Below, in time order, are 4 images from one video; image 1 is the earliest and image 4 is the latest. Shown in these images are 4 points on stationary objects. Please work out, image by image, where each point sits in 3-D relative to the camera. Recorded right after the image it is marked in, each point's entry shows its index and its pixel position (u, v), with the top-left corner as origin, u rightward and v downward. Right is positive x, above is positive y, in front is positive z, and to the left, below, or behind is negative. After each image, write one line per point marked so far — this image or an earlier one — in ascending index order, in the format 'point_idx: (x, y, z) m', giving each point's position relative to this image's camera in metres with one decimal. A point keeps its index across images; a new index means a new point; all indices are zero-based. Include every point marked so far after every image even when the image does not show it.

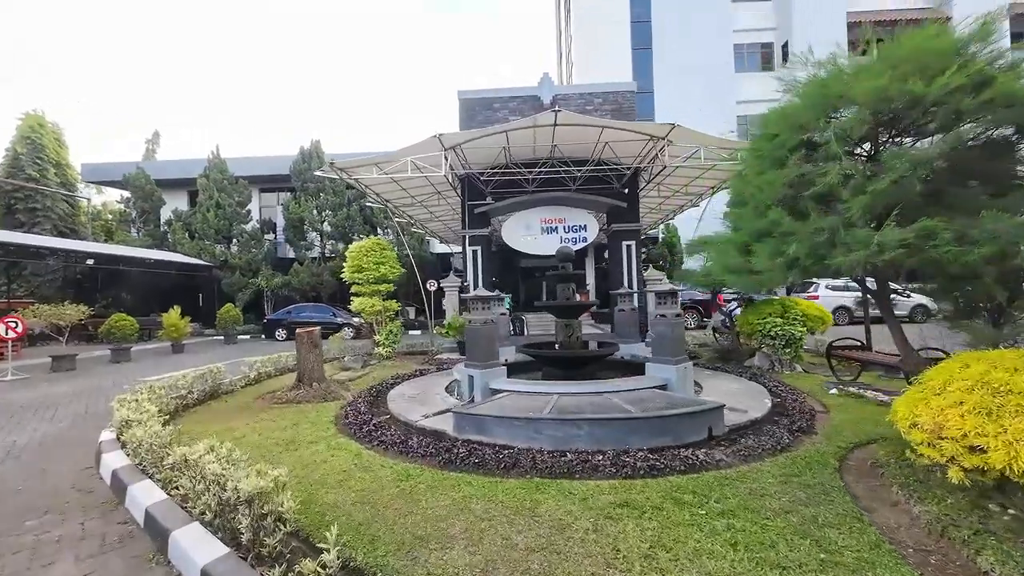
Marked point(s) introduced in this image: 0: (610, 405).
0: (+1.2, -1.4, +5.2) m
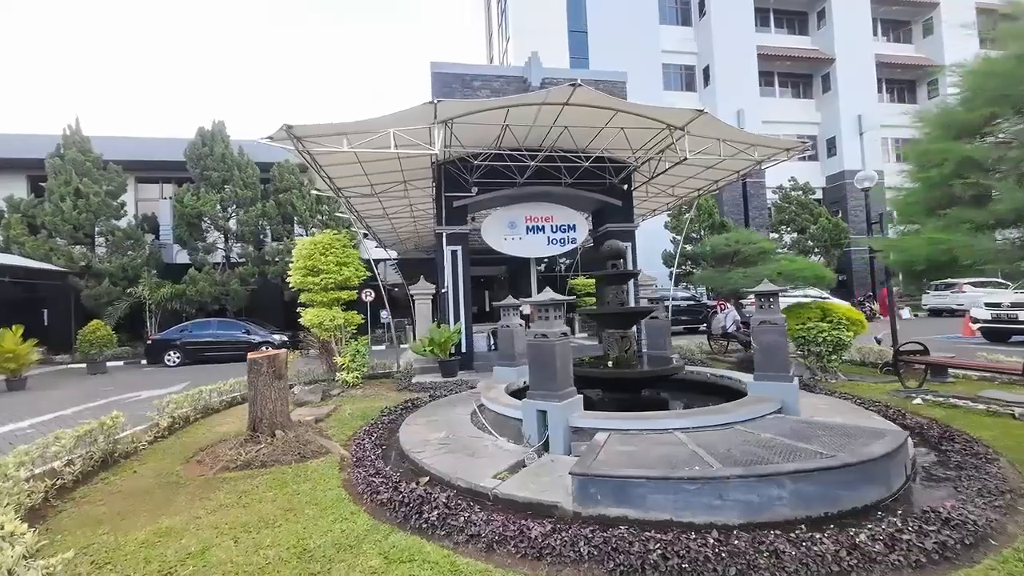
0: (+2.3, -1.4, +3.8) m
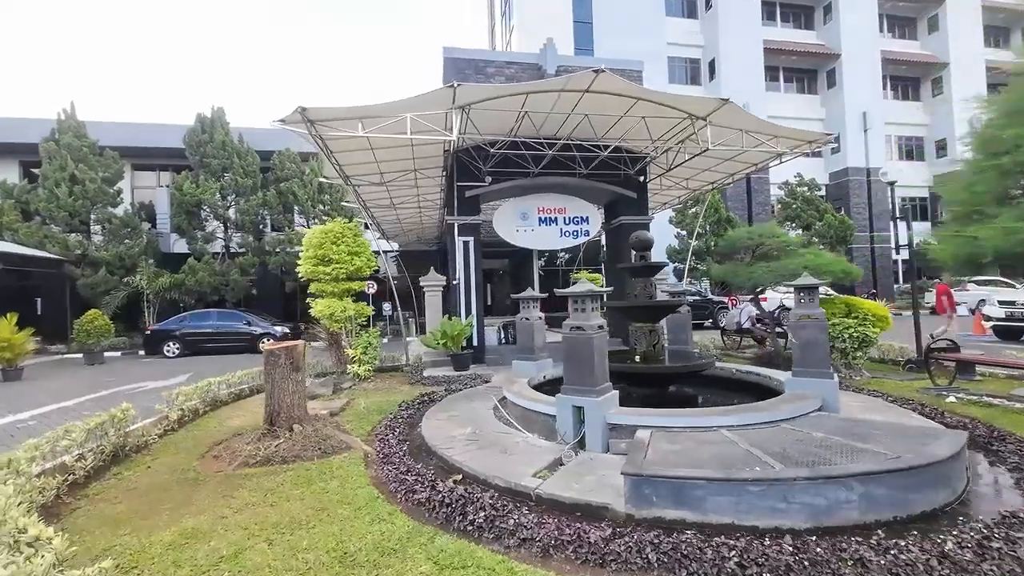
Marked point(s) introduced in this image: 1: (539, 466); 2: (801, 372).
0: (+2.7, -1.3, +3.6) m
1: (+0.3, -1.7, +4.1) m
2: (+3.4, -1.0, +5.1) m
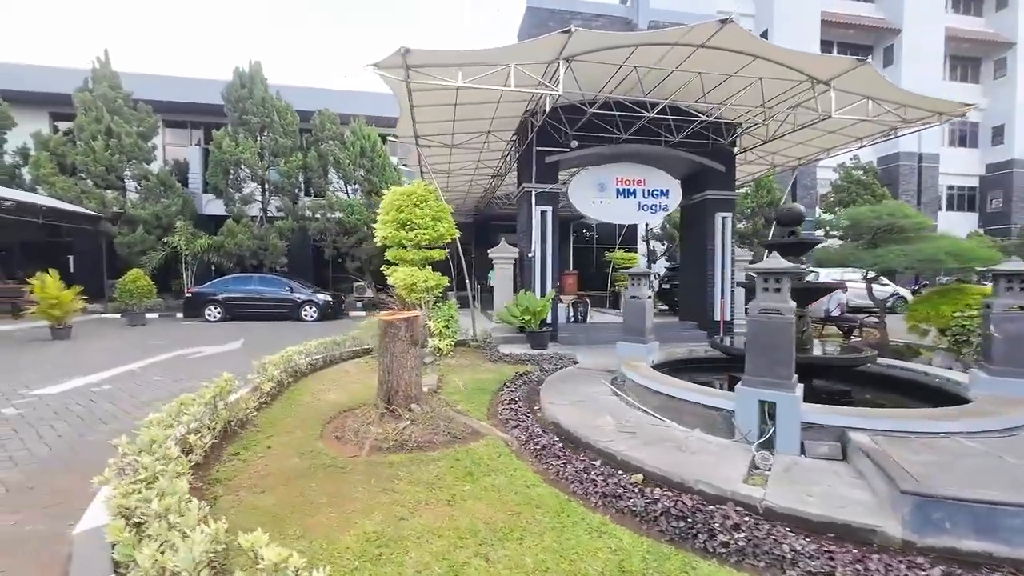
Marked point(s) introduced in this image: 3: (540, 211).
0: (+4.2, -1.2, +3.0) m
1: (+1.8, -1.4, +3.5) m
2: (+4.9, -0.8, +4.4) m
3: (+0.6, +1.7, +9.3) m
